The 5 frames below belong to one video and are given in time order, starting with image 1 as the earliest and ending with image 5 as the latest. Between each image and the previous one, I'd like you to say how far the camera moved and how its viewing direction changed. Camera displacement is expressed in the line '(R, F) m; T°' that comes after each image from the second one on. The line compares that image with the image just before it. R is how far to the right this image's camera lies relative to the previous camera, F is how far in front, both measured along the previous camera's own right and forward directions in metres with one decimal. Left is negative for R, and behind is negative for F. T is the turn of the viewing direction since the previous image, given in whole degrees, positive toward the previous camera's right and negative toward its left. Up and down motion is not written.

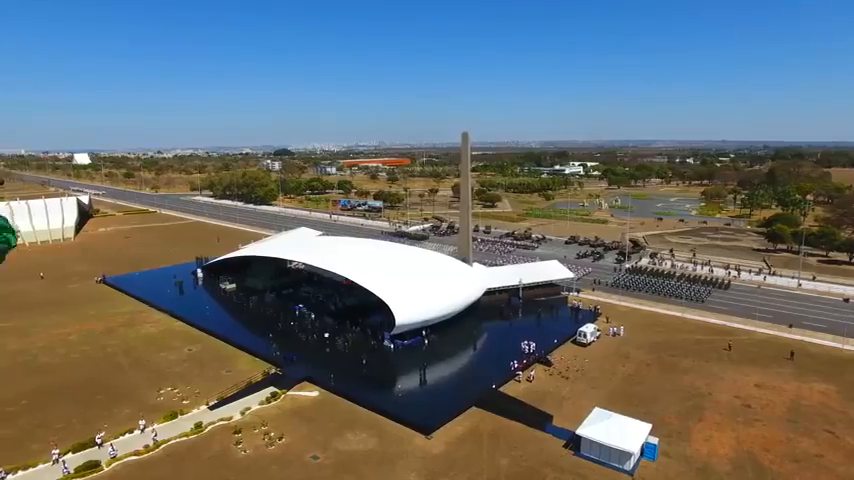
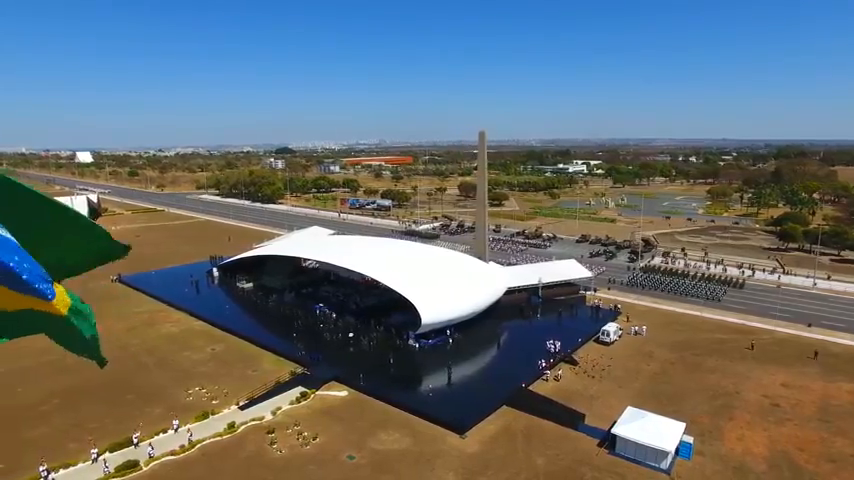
(-1.3, 0.0) m; 0°
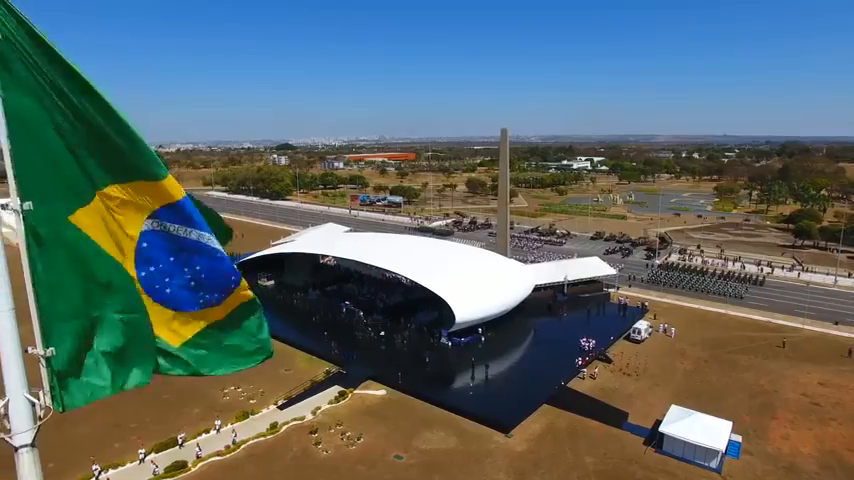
(-1.8, +0.2) m; 0°
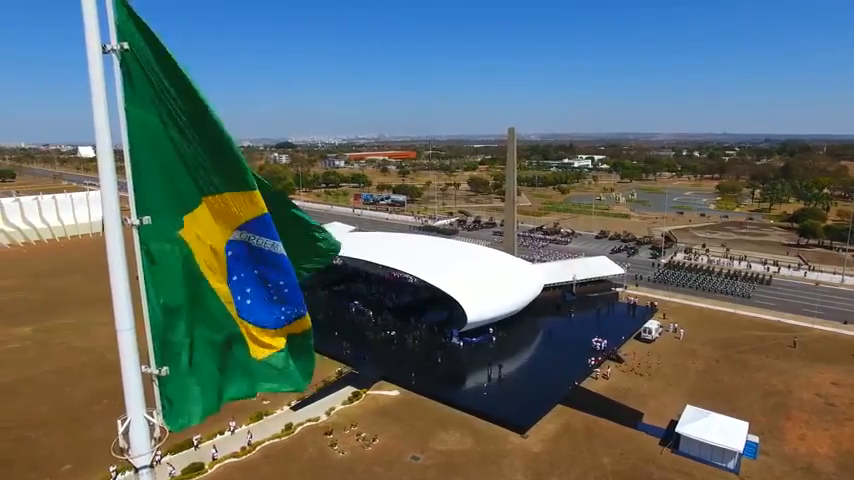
(-0.6, +0.1) m; 0°
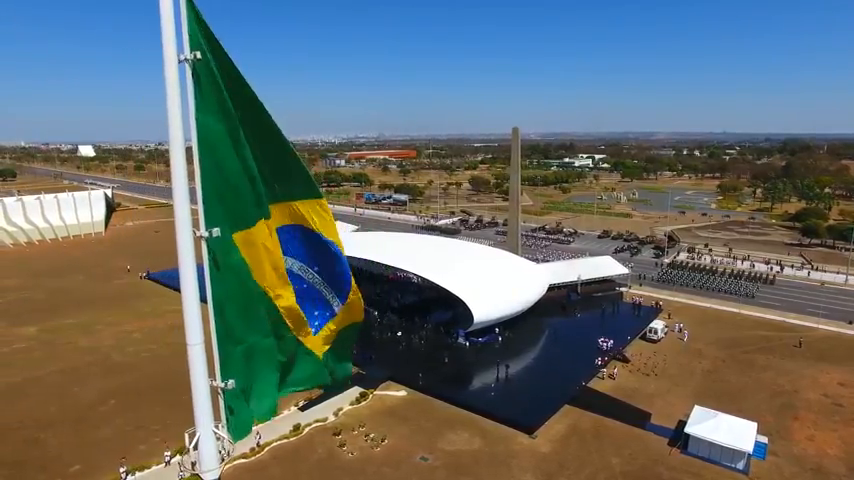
(-0.3, 0.0) m; 0°
